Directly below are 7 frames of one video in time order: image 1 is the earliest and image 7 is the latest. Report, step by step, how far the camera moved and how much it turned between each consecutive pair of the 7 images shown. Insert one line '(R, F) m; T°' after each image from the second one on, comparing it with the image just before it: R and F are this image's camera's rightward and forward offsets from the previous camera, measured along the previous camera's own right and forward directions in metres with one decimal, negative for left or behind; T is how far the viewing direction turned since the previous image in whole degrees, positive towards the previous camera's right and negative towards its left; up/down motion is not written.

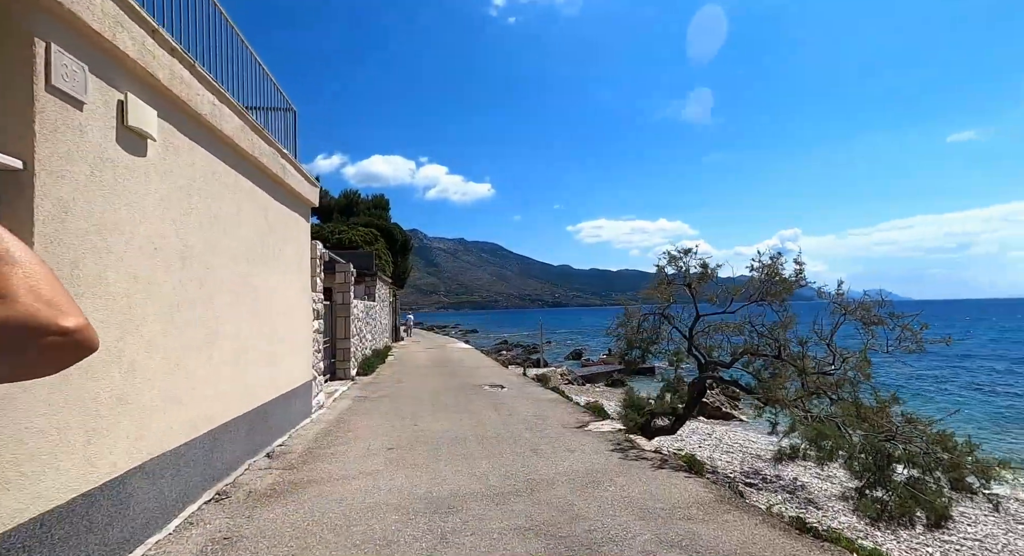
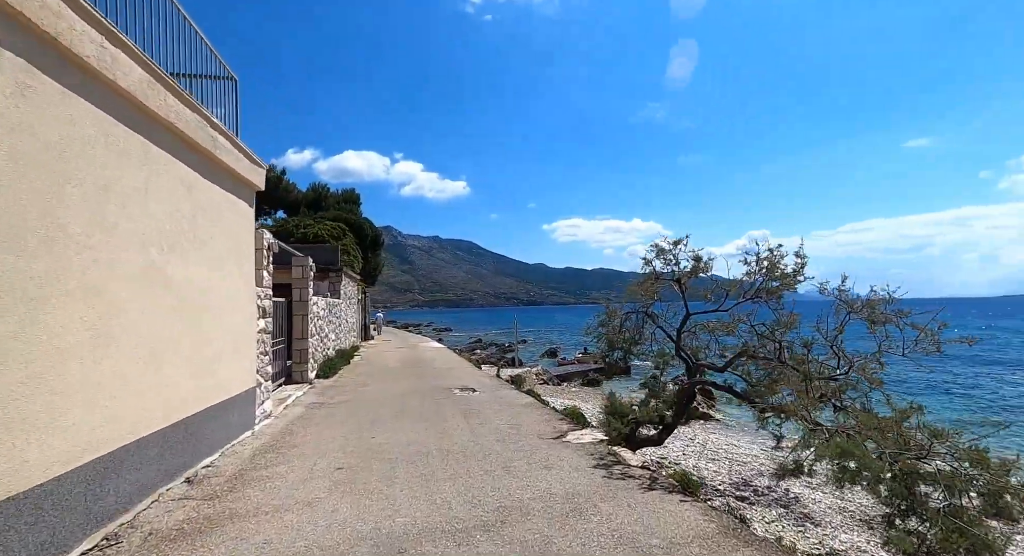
(+0.1, +0.8) m; +3°
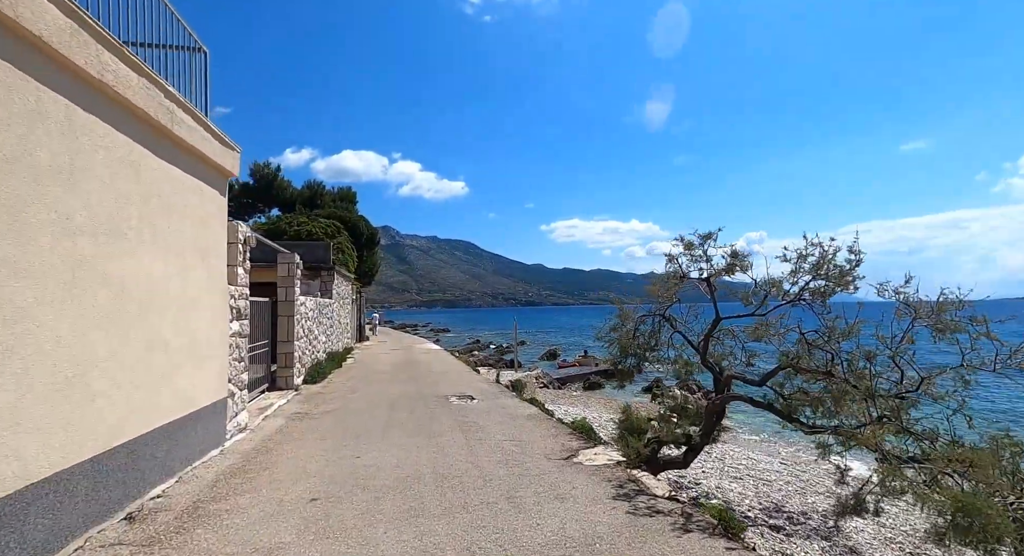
(-0.1, +0.8) m; 0°
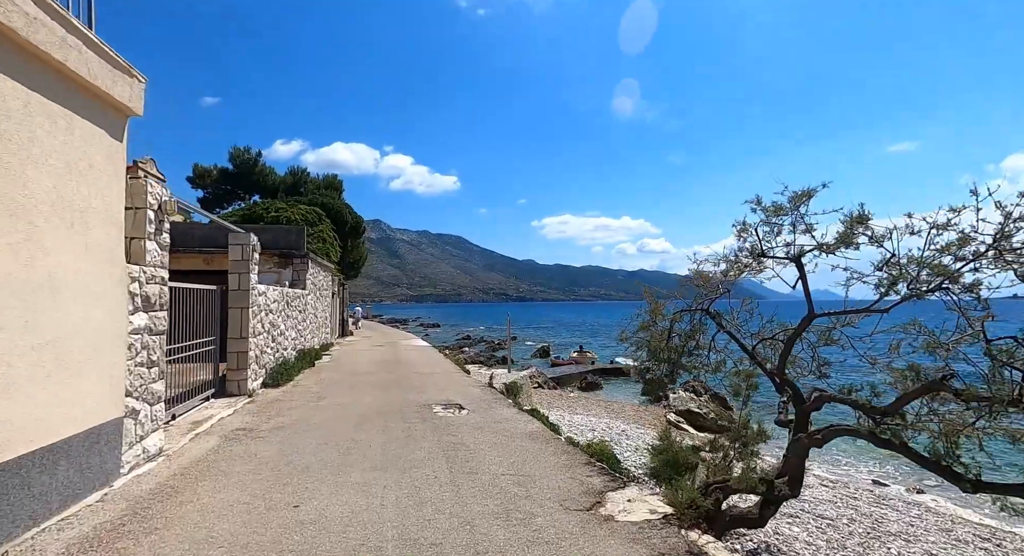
(-0.1, +1.8) m; +1°
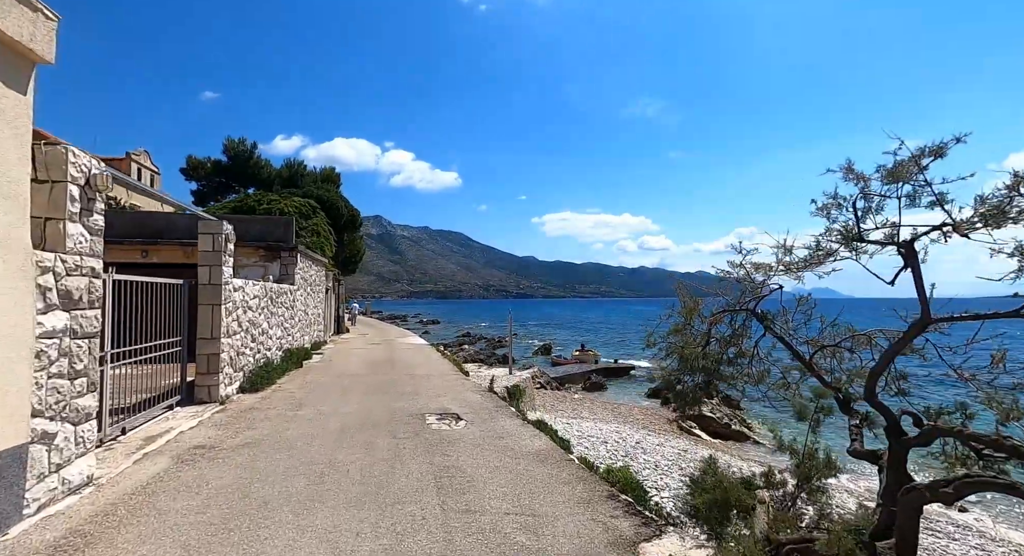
(-0.1, +1.1) m; 0°
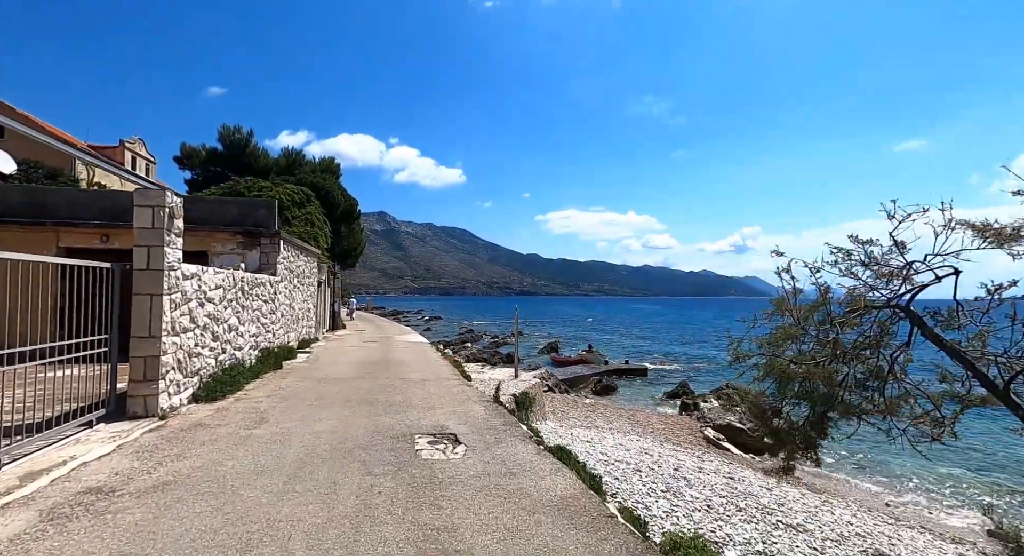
(-0.1, +1.8) m; 0°
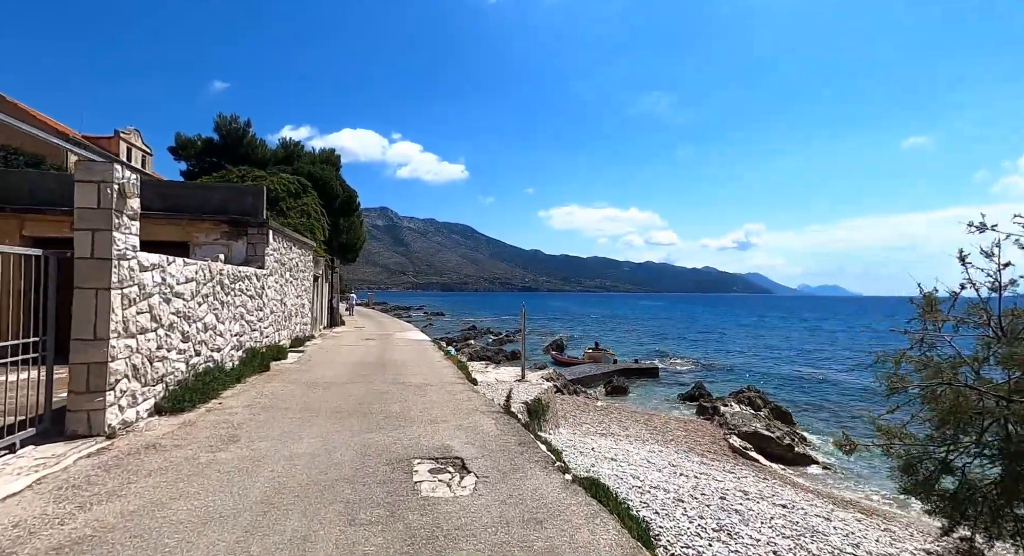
(-0.2, +1.2) m; 0°
